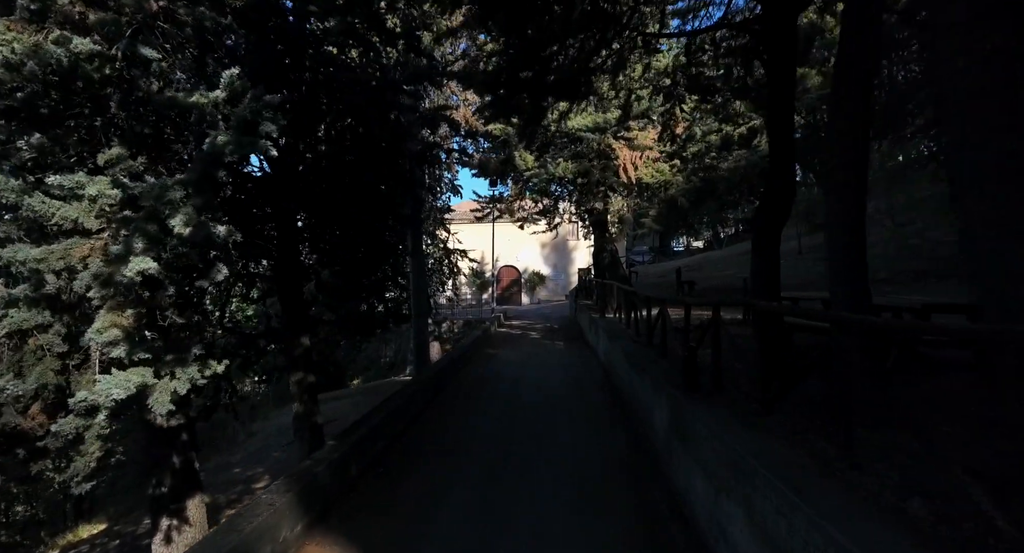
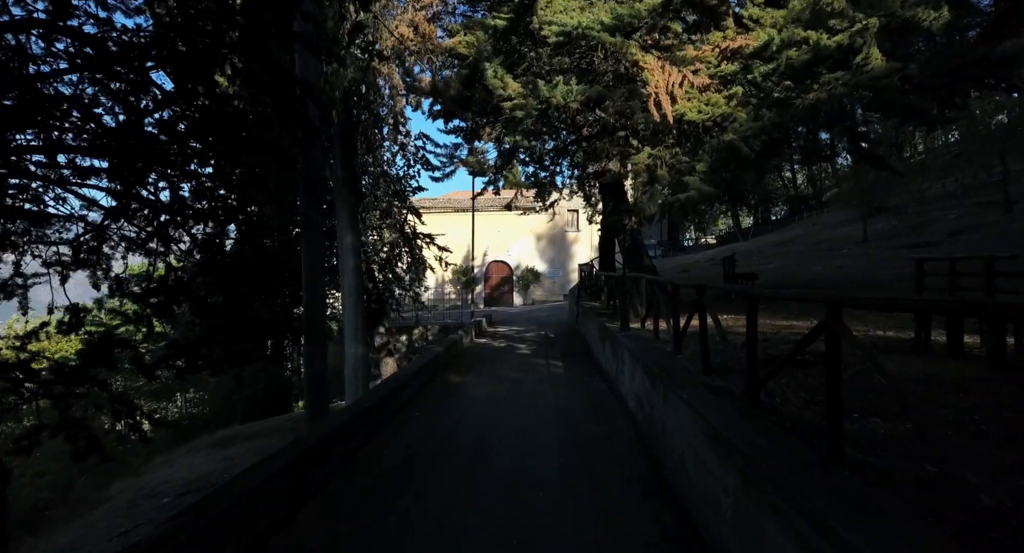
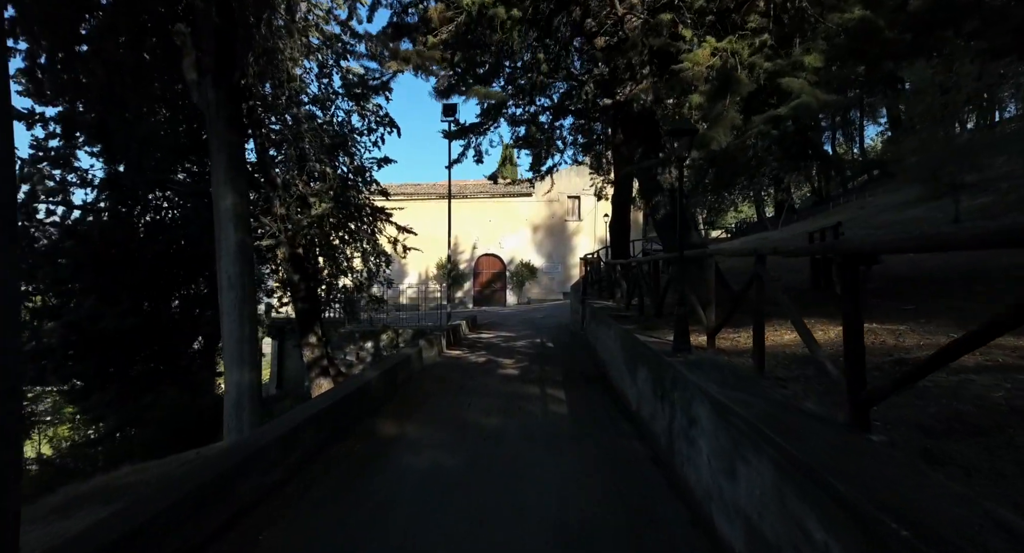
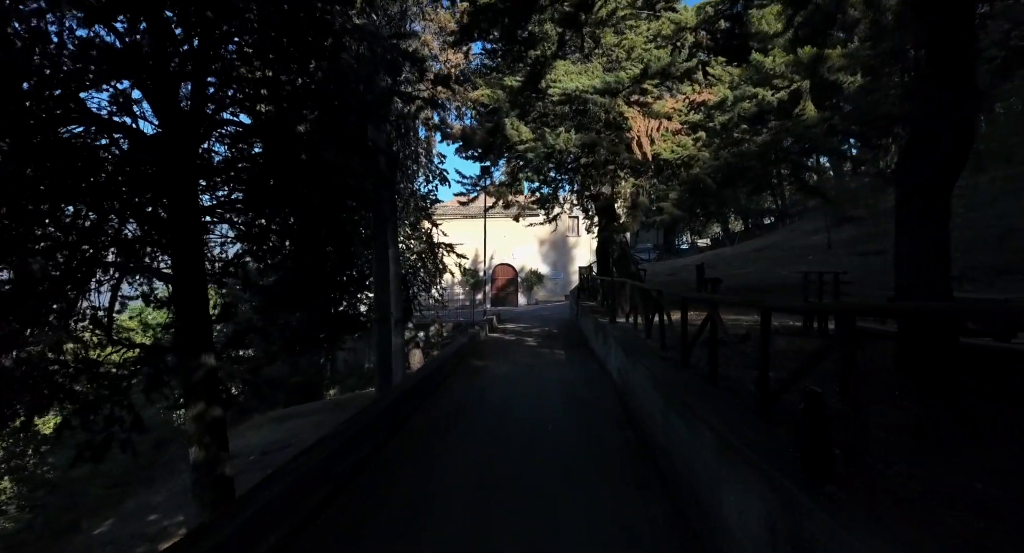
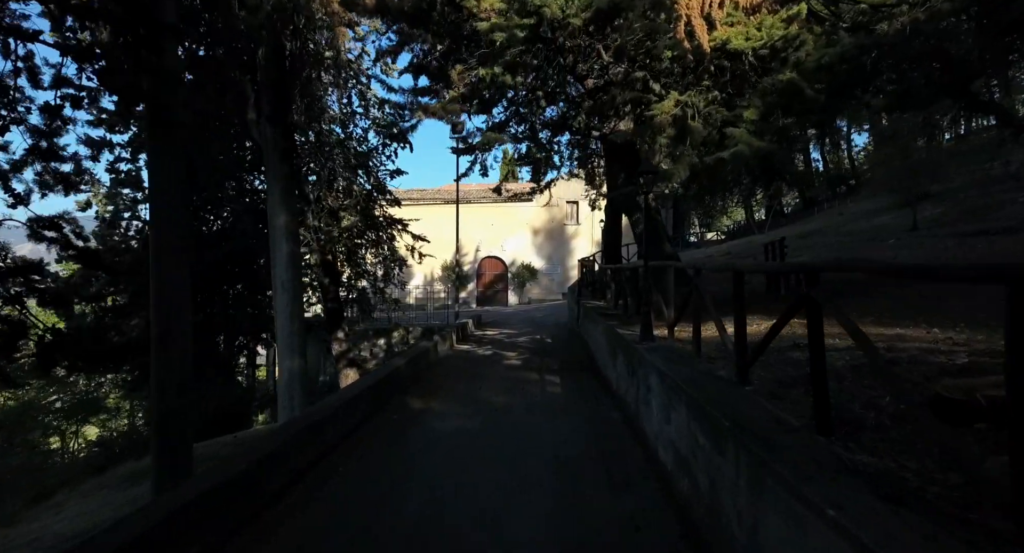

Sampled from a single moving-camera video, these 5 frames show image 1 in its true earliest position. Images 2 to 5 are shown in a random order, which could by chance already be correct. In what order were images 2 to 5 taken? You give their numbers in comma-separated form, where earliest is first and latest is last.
4, 2, 5, 3
